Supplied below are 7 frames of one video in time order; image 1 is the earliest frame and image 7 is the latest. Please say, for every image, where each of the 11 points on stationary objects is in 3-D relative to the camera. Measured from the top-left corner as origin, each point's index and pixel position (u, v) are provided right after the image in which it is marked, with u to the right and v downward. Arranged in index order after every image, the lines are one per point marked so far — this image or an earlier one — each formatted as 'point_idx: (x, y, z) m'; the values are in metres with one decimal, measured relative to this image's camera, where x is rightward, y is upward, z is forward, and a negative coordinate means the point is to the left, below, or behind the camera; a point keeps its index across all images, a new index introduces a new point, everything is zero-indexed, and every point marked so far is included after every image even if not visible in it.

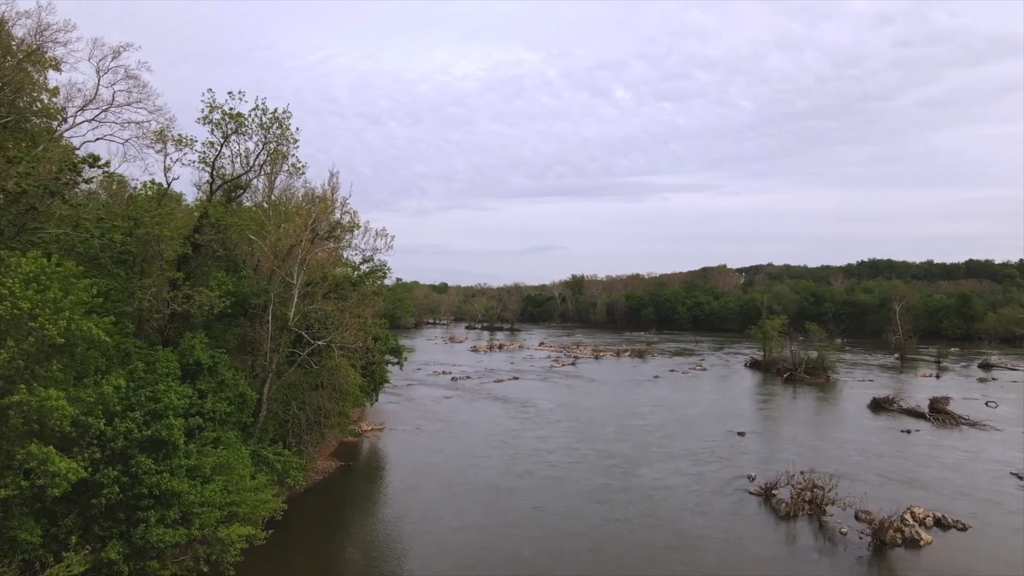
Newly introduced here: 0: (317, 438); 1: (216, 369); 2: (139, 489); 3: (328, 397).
0: (-6.3, -4.9, +18.6) m
1: (-7.4, -2.1, +14.6) m
2: (-7.6, -4.1, +11.9) m
3: (-6.0, -3.5, +18.6) m
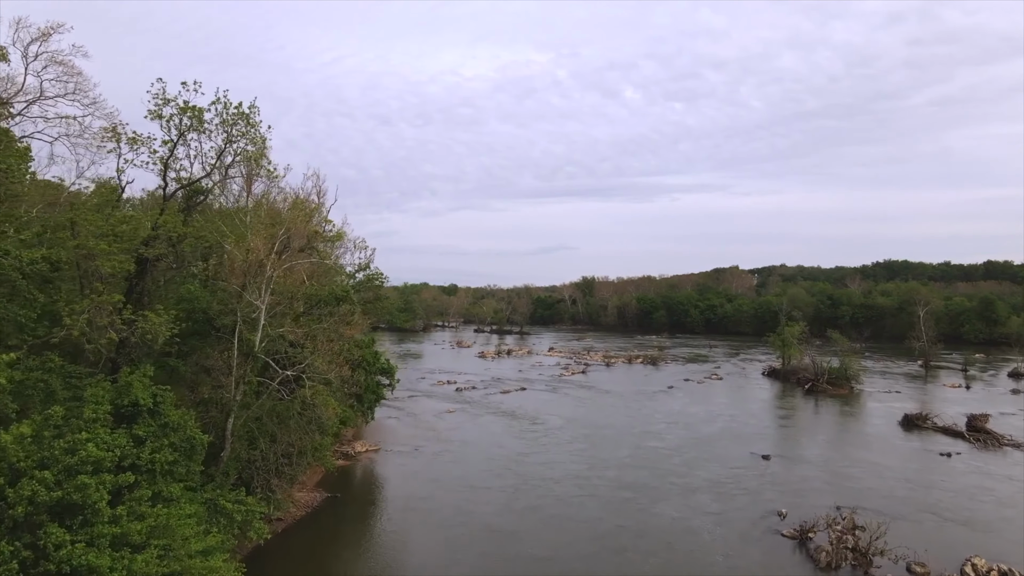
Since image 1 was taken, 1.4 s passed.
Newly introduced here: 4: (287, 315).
0: (-6.3, -5.4, +16.3) m
1: (-7.5, -2.6, +12.3) m
2: (-7.7, -4.6, +9.6) m
3: (-6.0, -4.1, +16.3) m
4: (-6.3, -0.8, +16.1) m
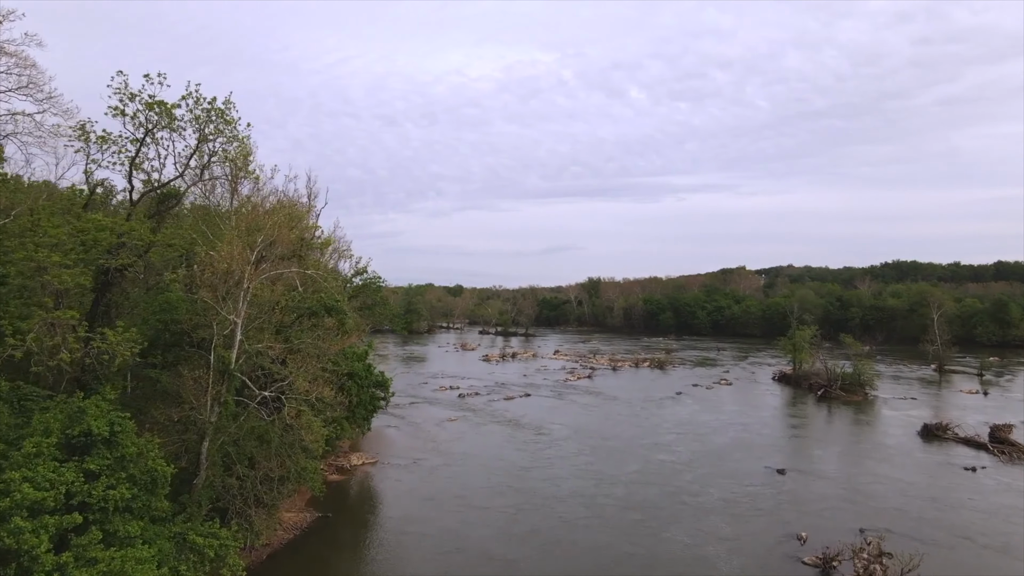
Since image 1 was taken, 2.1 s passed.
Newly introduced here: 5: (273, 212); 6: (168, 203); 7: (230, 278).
0: (-6.3, -5.7, +15.0) m
1: (-7.5, -2.9, +11.1) m
2: (-7.8, -4.9, +8.4) m
3: (-6.0, -4.4, +15.0) m
4: (-6.3, -1.1, +14.9) m
5: (-6.8, +2.2, +16.5) m
6: (-9.5, +2.3, +15.9) m
7: (-6.6, +0.2, +13.8) m
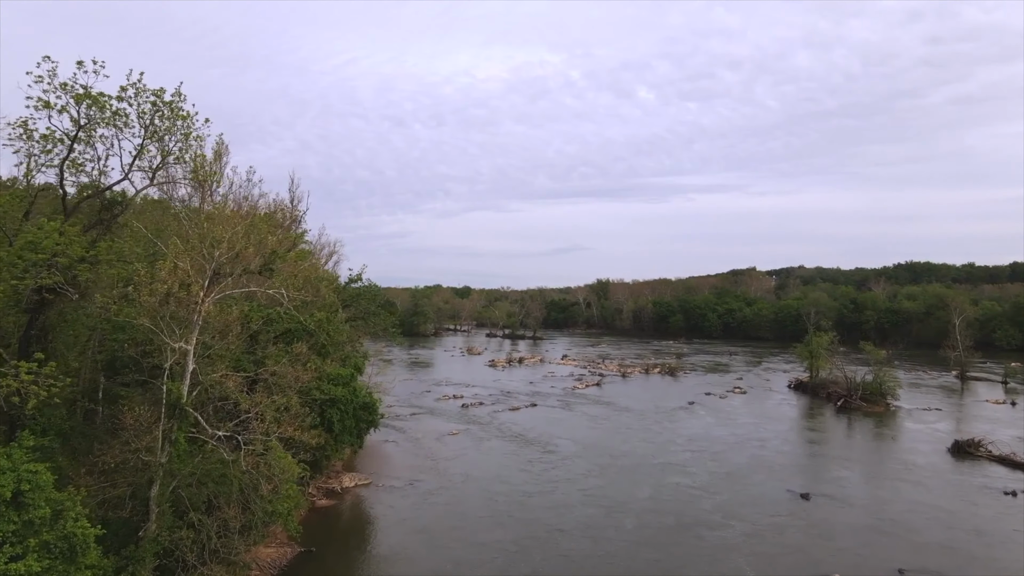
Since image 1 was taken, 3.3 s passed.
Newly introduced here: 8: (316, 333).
0: (-6.4, -6.1, +13.1) m
1: (-7.7, -3.3, +9.2) m
2: (-8.0, -5.3, +6.5) m
3: (-6.1, -4.8, +13.1) m
4: (-6.4, -1.5, +13.0) m
5: (-6.9, +1.7, +14.7) m
6: (-9.6, +1.9, +14.1) m
7: (-6.7, -0.2, +11.9) m
8: (-6.0, -1.3, +18.2) m
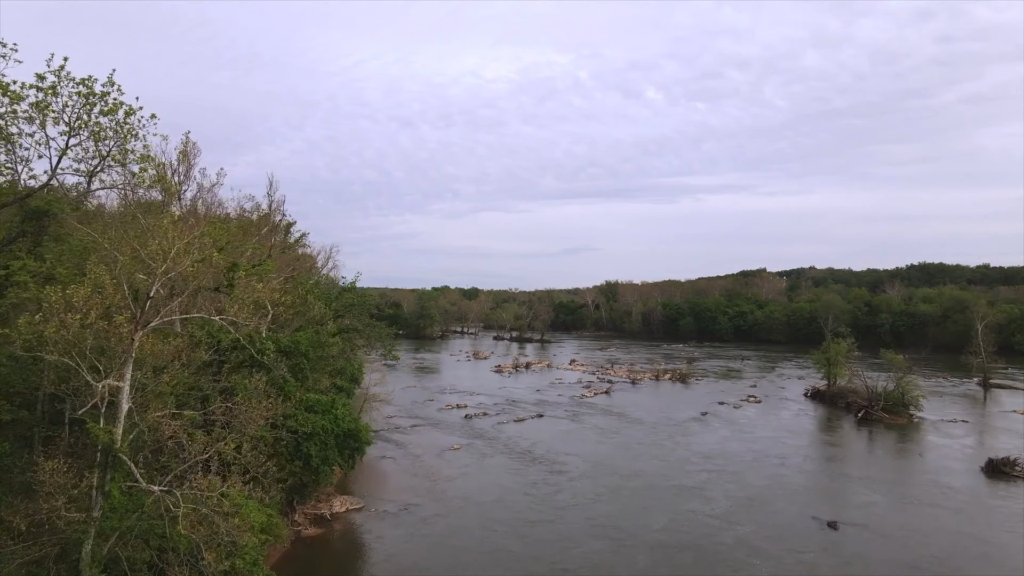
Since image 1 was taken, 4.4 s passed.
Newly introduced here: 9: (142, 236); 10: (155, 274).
0: (-6.4, -6.6, +11.3) m
1: (-7.8, -3.8, +7.3) m
2: (-8.1, -5.8, +4.7) m
3: (-6.1, -5.3, +11.2) m
4: (-6.4, -2.0, +11.1) m
5: (-6.9, +1.3, +12.8) m
6: (-9.7, +1.4, +12.3) m
7: (-6.8, -0.6, +10.0) m
8: (-6.0, -1.7, +16.3) m
9: (-7.2, +1.0, +11.6) m
10: (-6.4, +0.3, +10.7) m
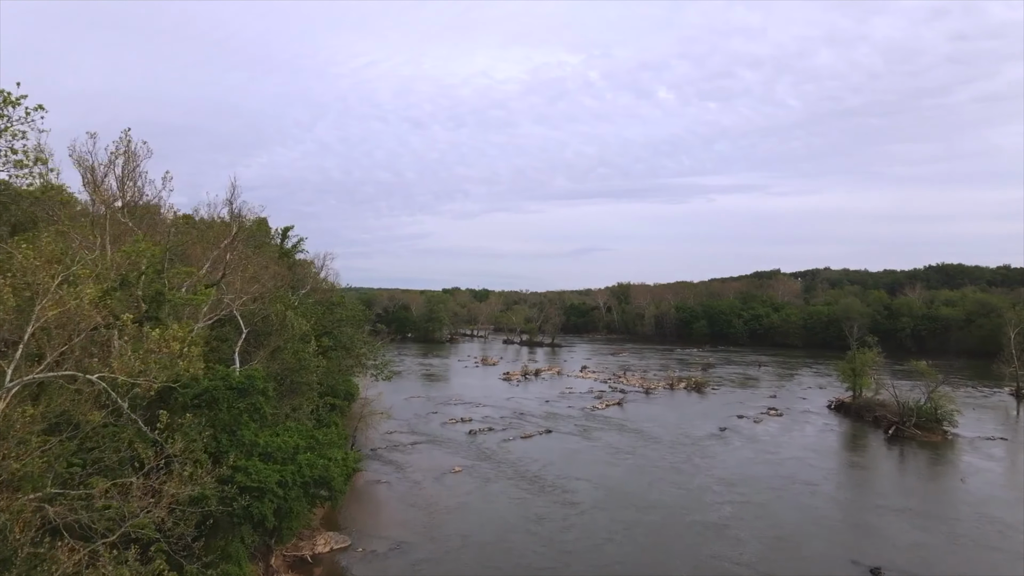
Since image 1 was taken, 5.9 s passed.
0: (-6.6, -7.2, +8.7) m
1: (-8.0, -4.4, +4.8) m
2: (-8.4, -6.4, +2.2) m
3: (-6.3, -5.9, +8.7) m
4: (-6.6, -2.6, +8.6) m
5: (-7.1, +0.6, +10.3) m
6: (-9.8, +0.8, +9.8) m
7: (-7.0, -1.3, +7.5) m
8: (-6.0, -2.4, +13.8) m
9: (-7.3, +0.4, +9.1) m
10: (-6.5, -0.4, +8.2) m
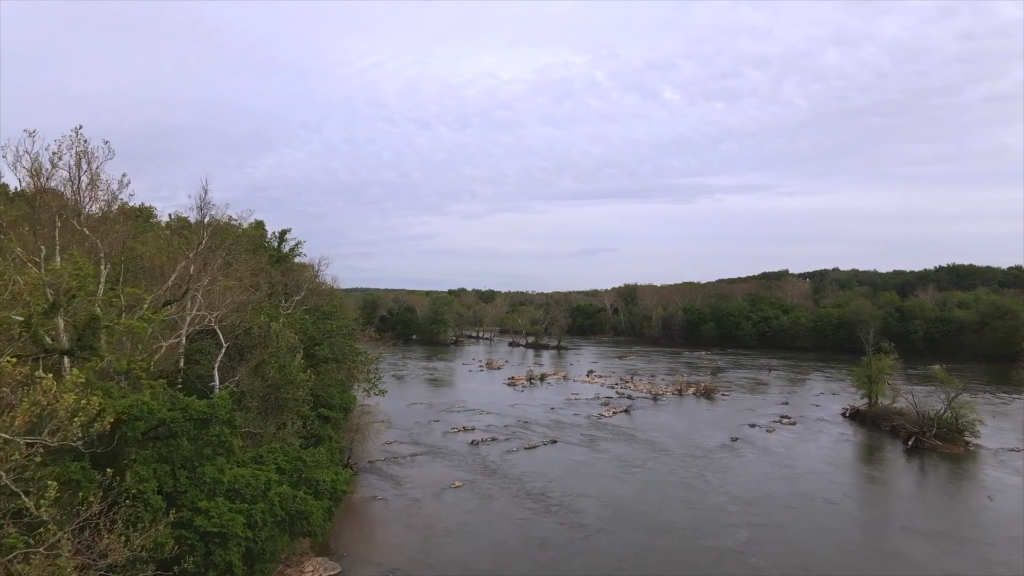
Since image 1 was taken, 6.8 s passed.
0: (-6.7, -7.6, +7.2) m
1: (-8.2, -4.7, +3.3) m
2: (-8.6, -6.8, +0.7) m
3: (-6.4, -6.3, +7.2) m
4: (-6.7, -3.0, +7.1) m
5: (-7.1, +0.3, +8.8) m
6: (-9.9, +0.4, +8.3) m
7: (-7.1, -1.6, +6.0) m
8: (-6.1, -2.7, +12.2) m
9: (-7.4, 0.0, +7.6) m
10: (-6.7, -0.7, +6.7) m
